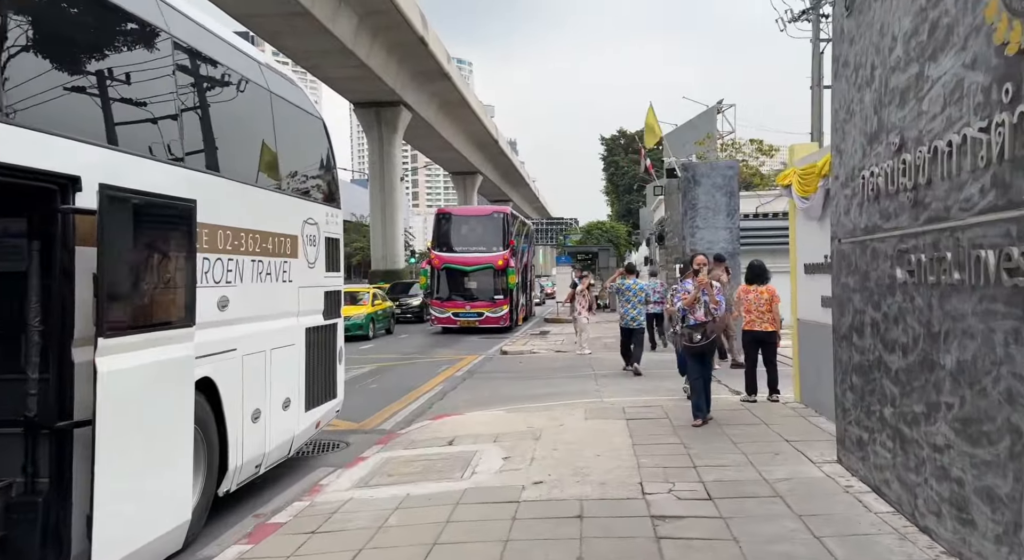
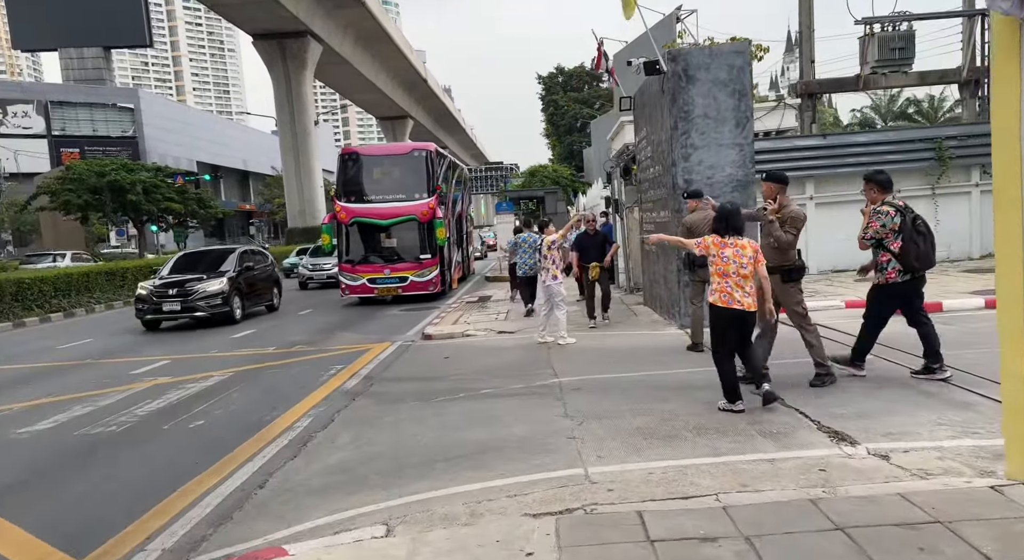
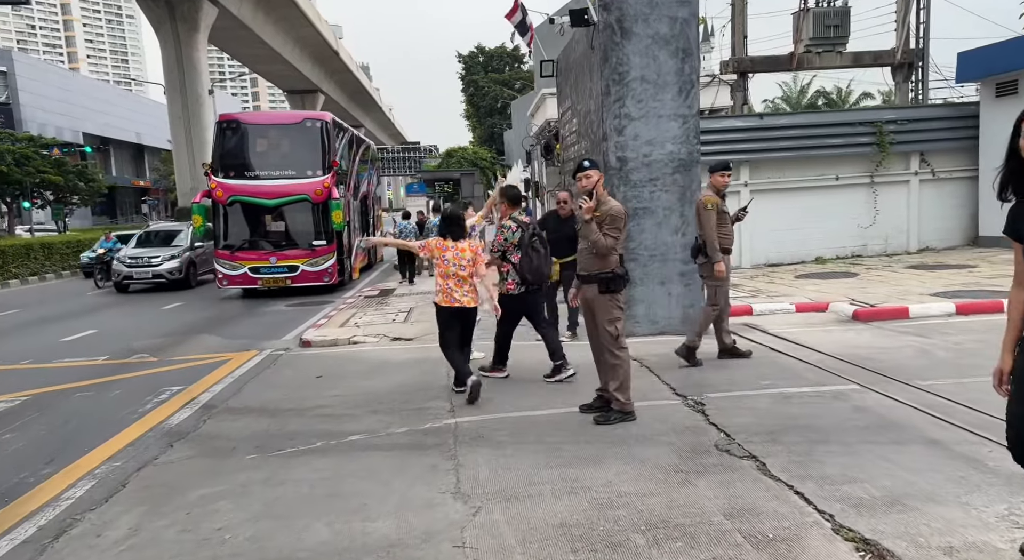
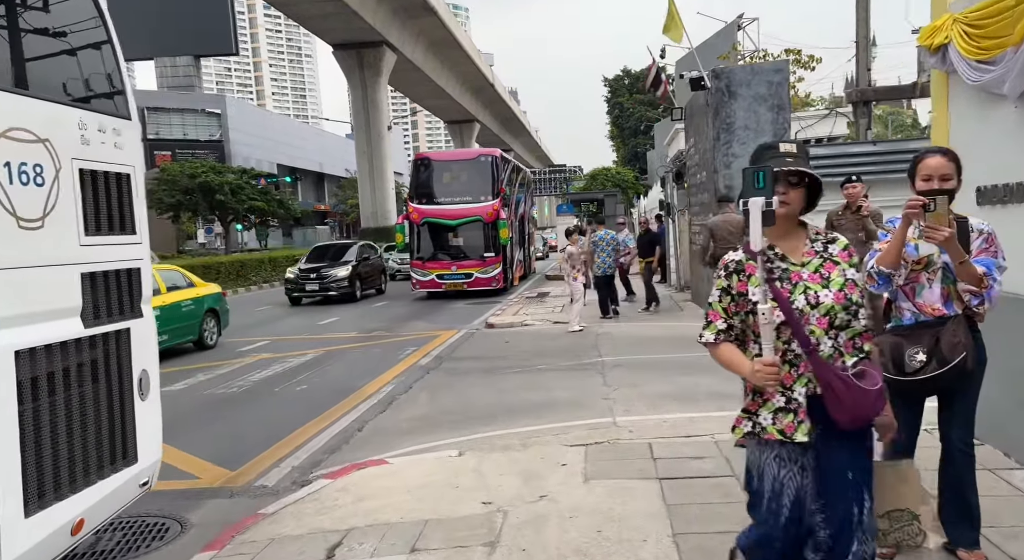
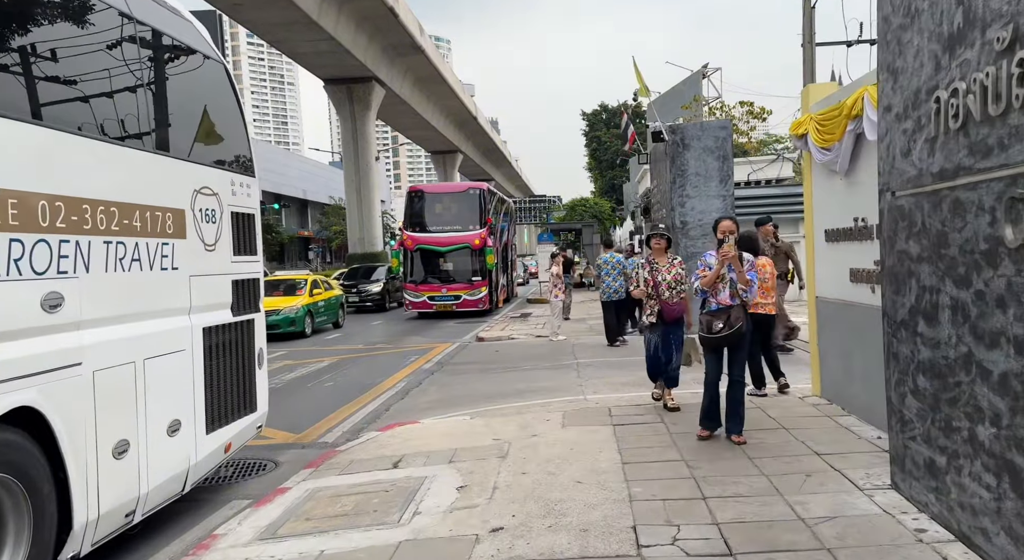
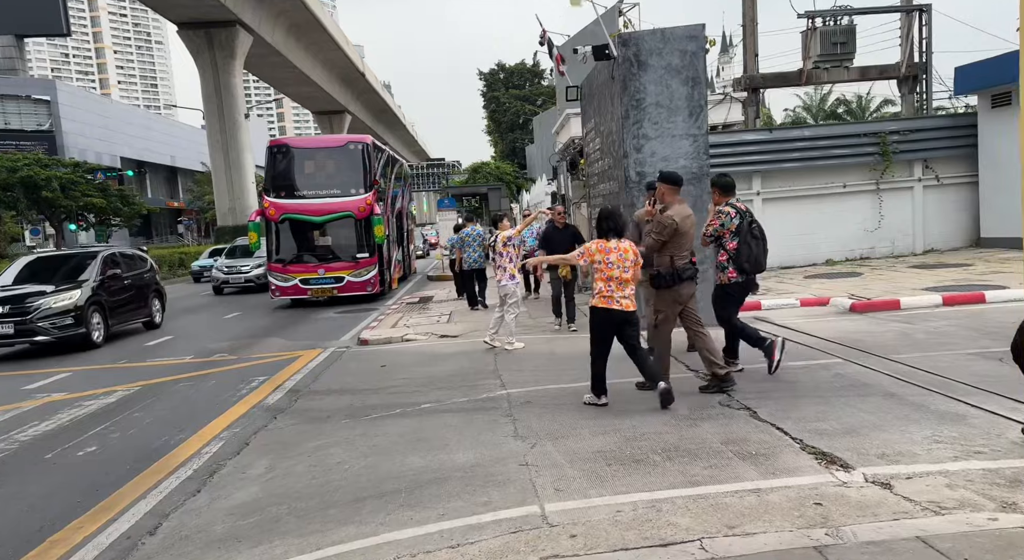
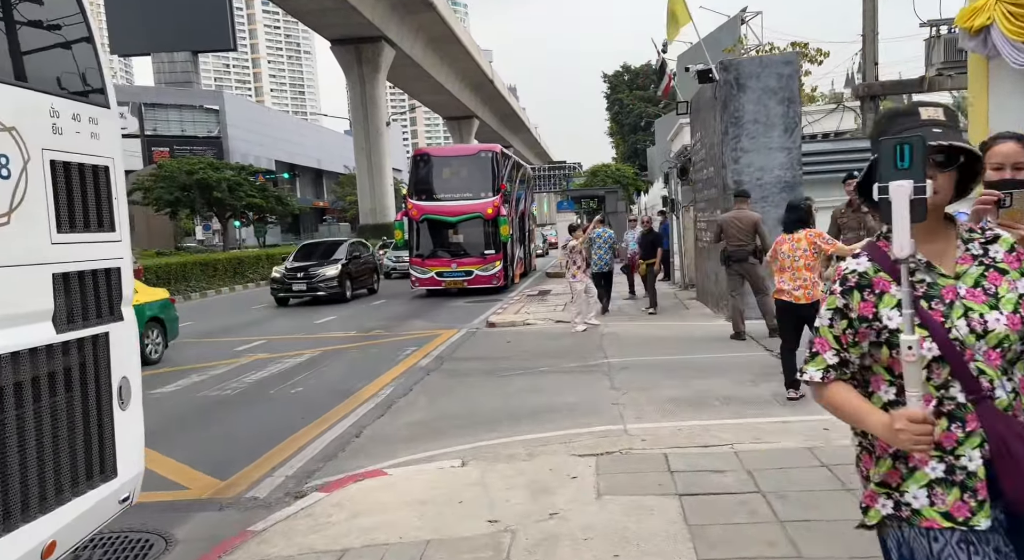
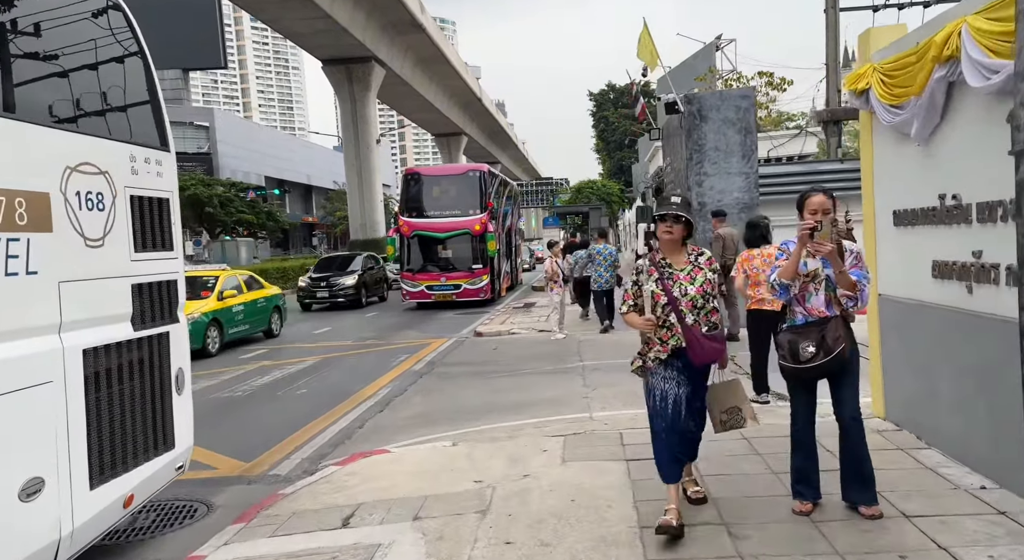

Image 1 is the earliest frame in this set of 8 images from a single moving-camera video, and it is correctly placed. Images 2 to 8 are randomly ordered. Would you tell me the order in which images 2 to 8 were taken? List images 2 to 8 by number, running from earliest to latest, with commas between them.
5, 8, 4, 7, 2, 6, 3
